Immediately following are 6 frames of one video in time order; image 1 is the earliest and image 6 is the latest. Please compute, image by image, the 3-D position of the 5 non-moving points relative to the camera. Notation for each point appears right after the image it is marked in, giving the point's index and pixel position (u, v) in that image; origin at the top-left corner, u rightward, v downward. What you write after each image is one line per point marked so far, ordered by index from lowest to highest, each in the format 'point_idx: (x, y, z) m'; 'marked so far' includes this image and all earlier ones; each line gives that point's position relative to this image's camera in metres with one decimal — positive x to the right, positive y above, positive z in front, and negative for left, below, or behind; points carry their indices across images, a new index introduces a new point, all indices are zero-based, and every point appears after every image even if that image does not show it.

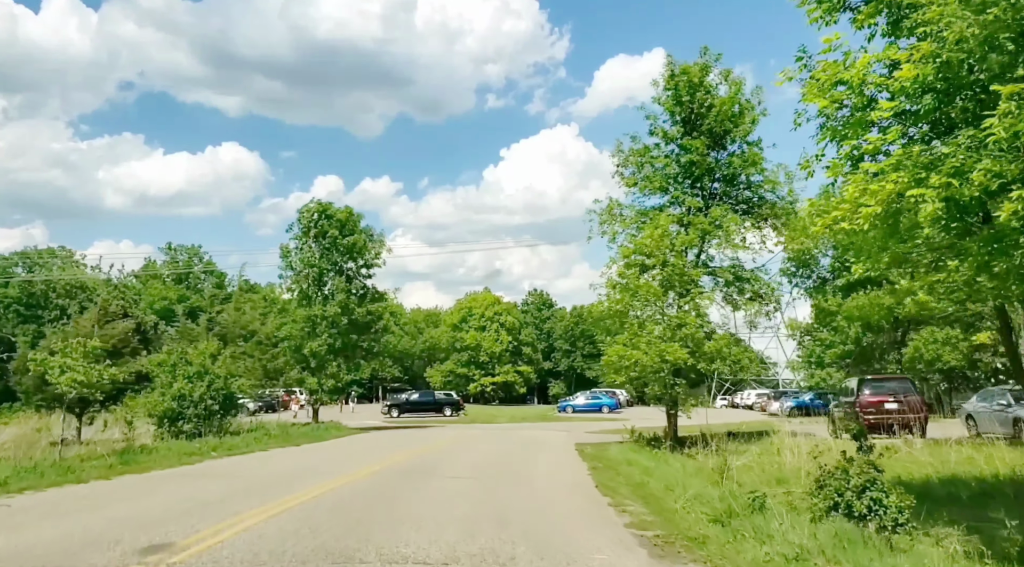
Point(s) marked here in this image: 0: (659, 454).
0: (+3.8, -4.3, +19.9) m
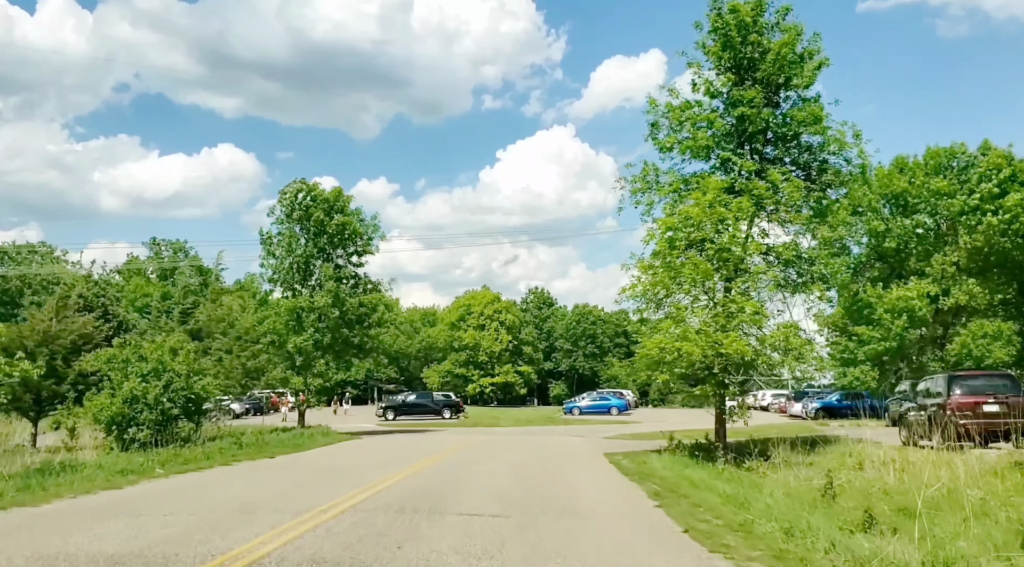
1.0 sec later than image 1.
0: (+4.3, -3.7, +15.8) m
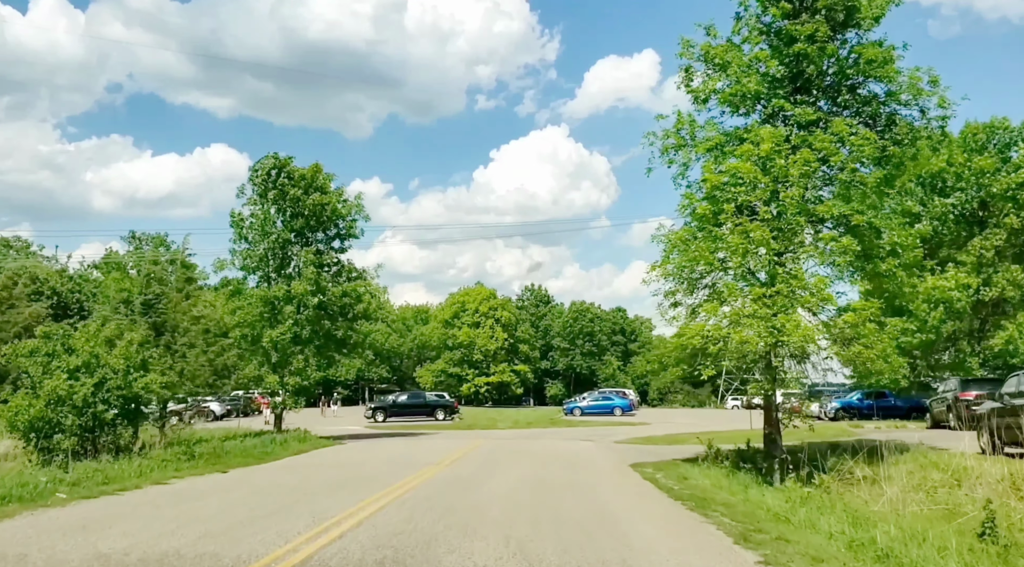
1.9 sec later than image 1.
0: (+4.5, -3.2, +12.0) m
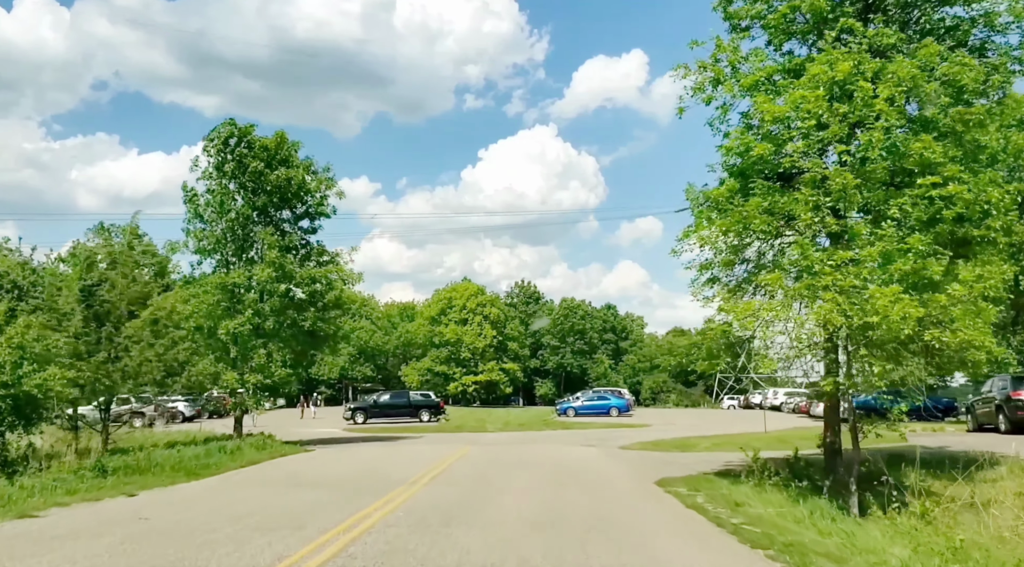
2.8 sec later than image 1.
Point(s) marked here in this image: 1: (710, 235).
0: (+4.5, -2.6, +8.3) m
1: (+3.5, +0.8, +14.1) m
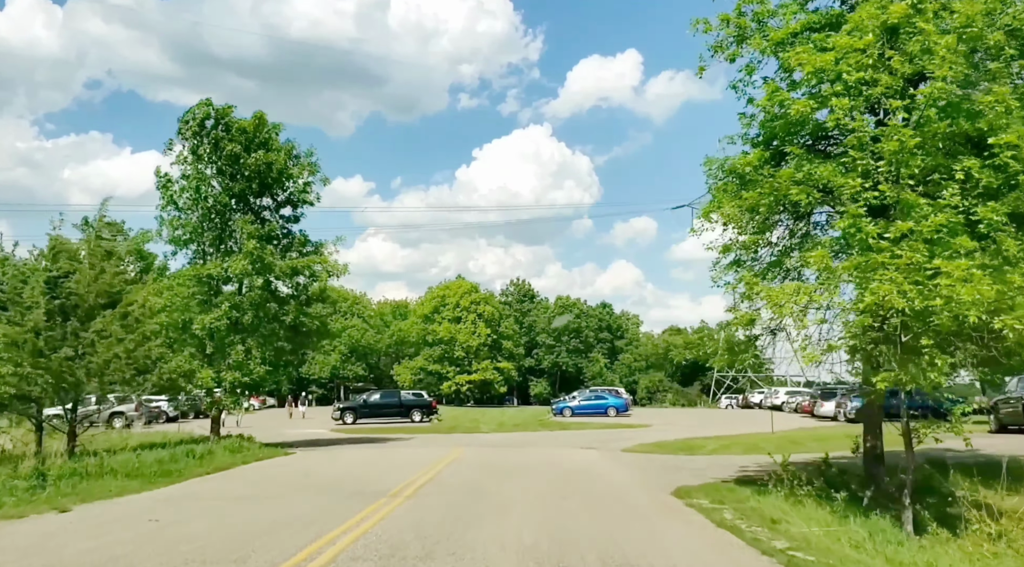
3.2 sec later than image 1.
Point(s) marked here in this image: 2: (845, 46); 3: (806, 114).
0: (+4.4, -2.4, +6.5) m
1: (+3.4, +1.1, +12.4) m
2: (+4.5, +3.1, +11.2) m
3: (+4.1, +2.4, +11.7) m
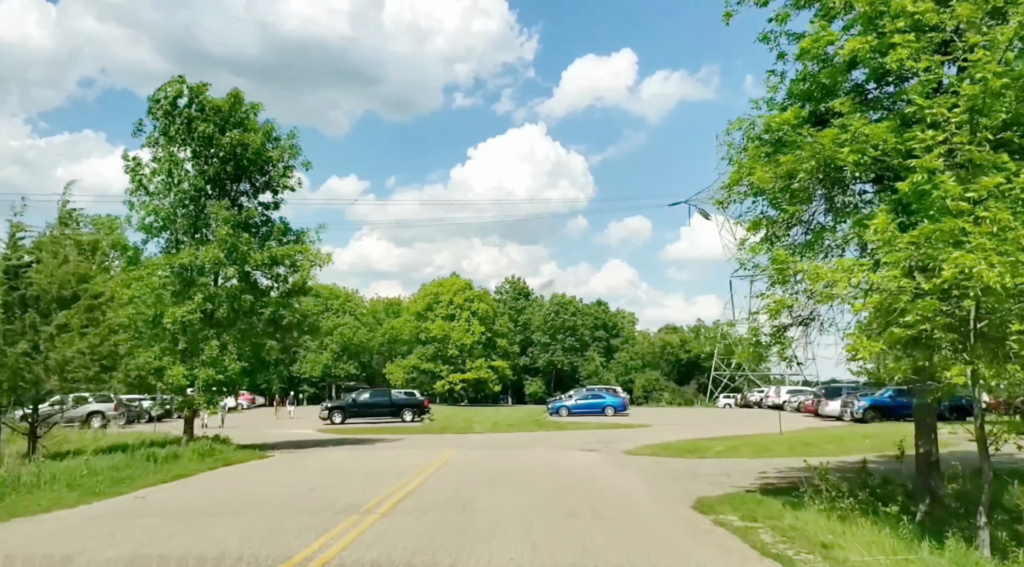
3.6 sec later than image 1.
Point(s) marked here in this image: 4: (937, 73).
0: (+4.4, -2.1, +4.7) m
1: (+3.3, +1.4, +10.6) m
2: (+4.4, +3.4, +9.4) m
3: (+4.1, +2.7, +9.9) m
4: (+4.6, +2.3, +9.2) m
